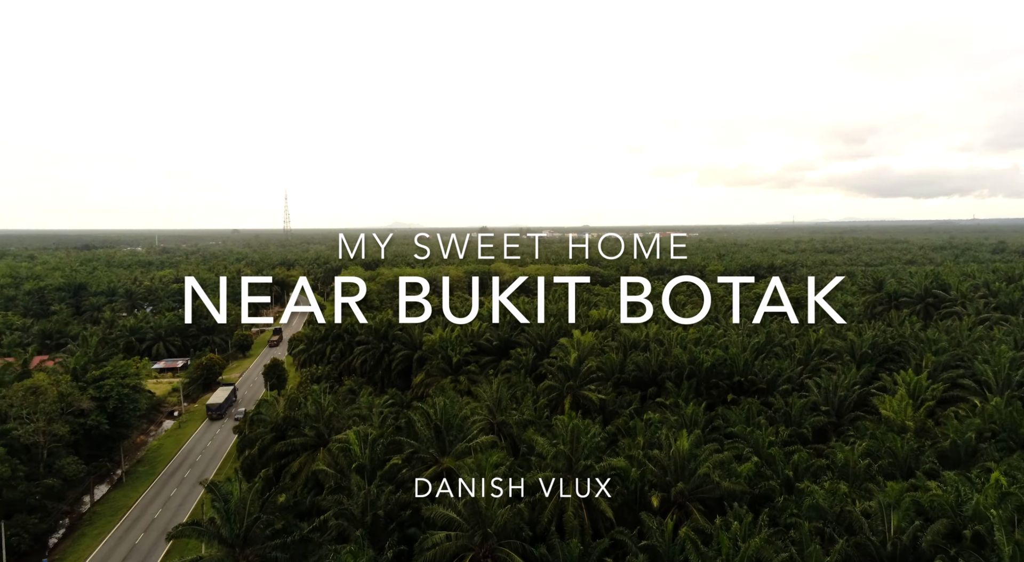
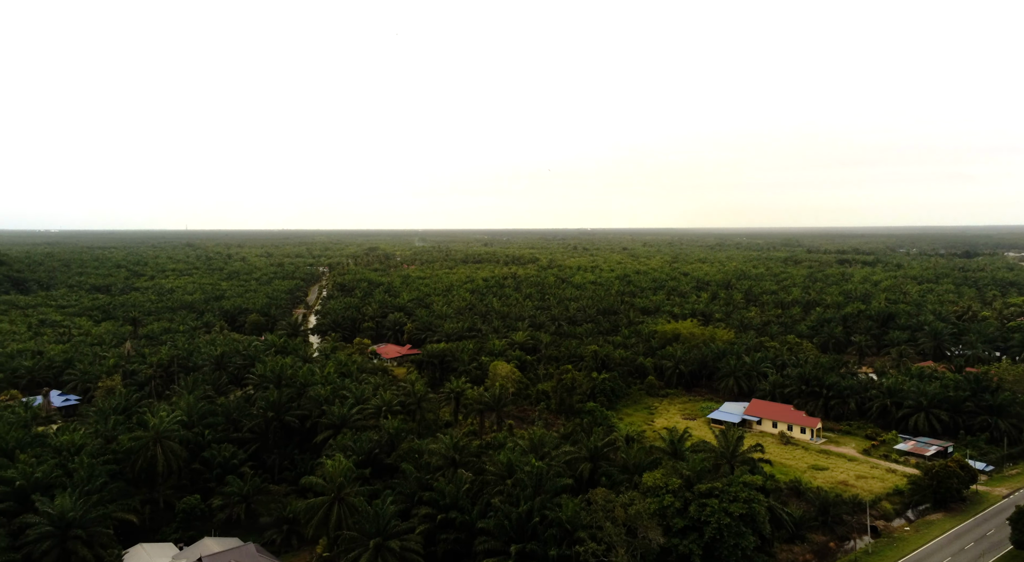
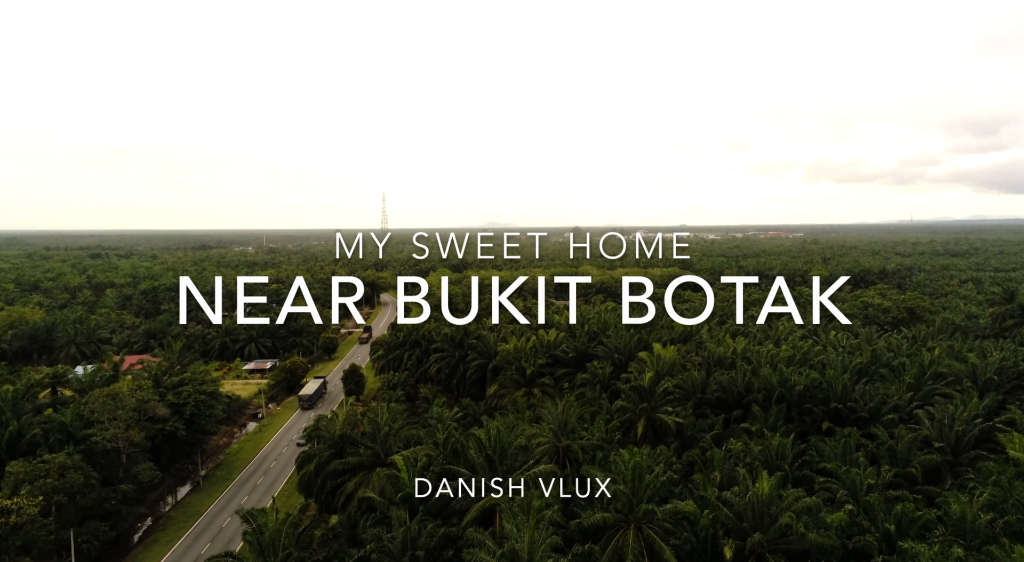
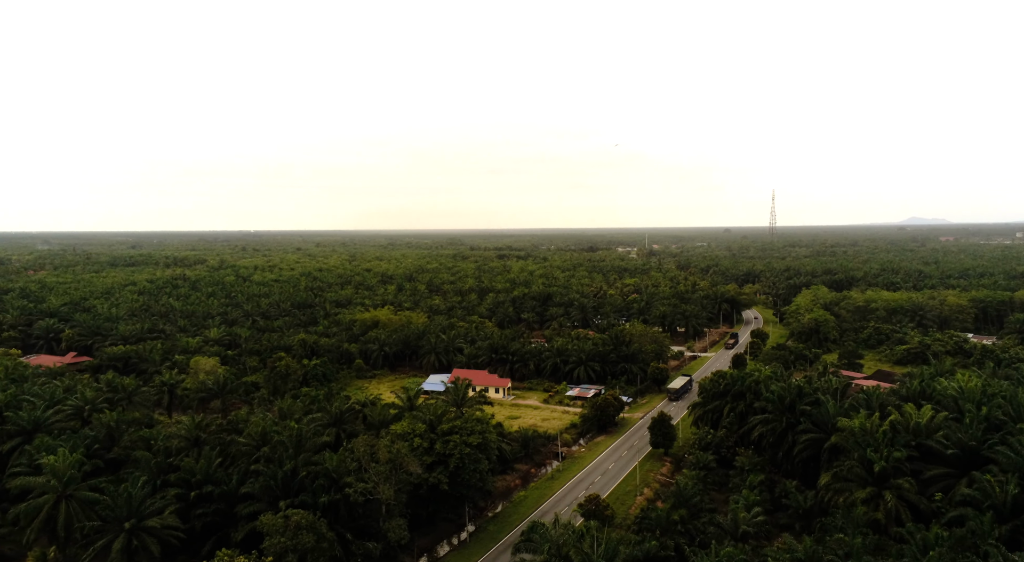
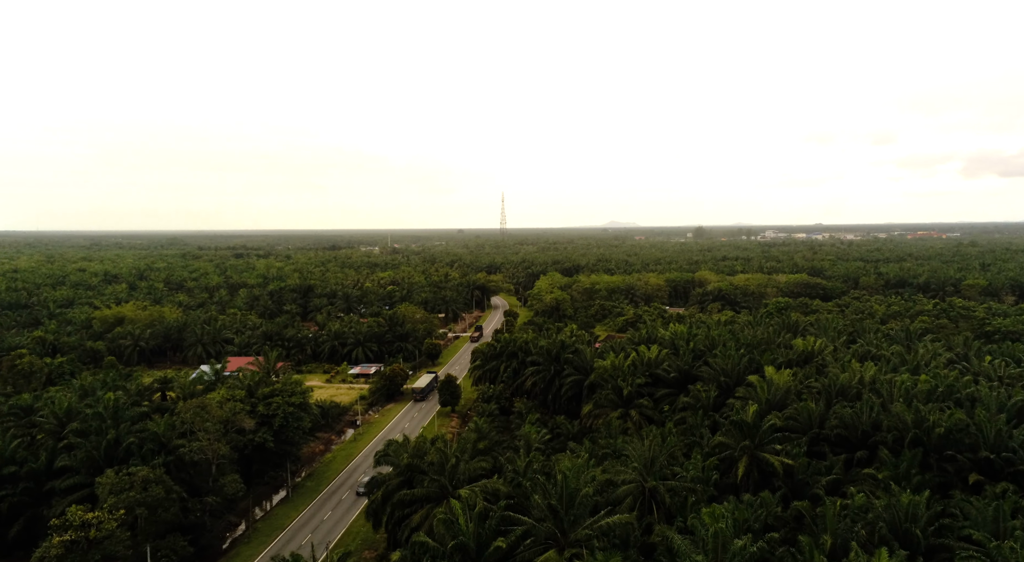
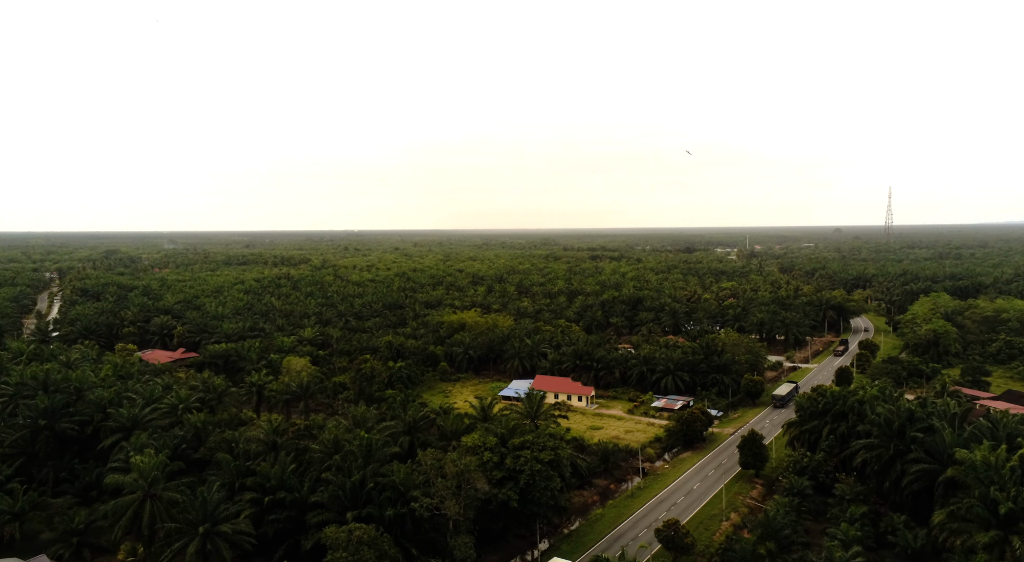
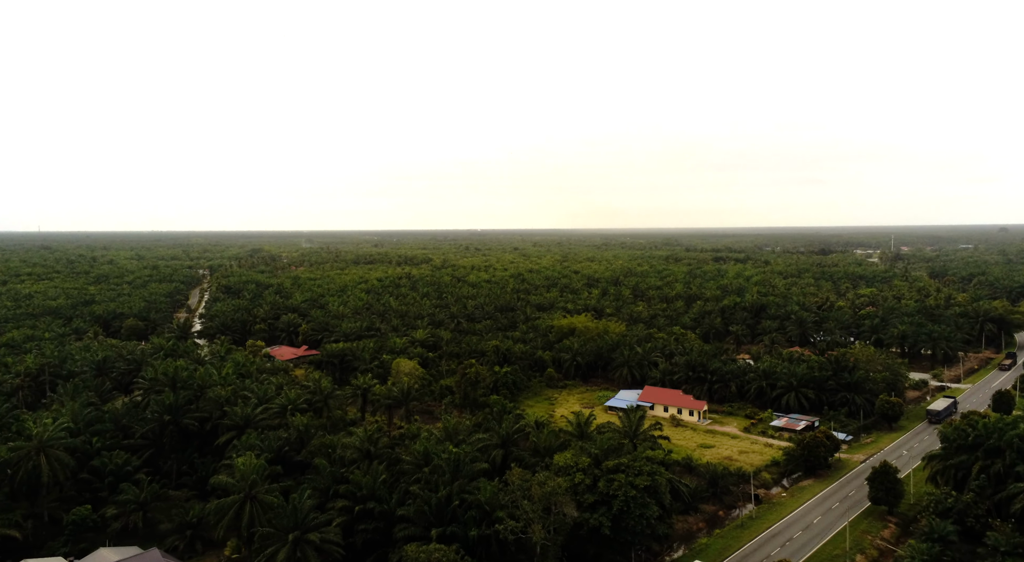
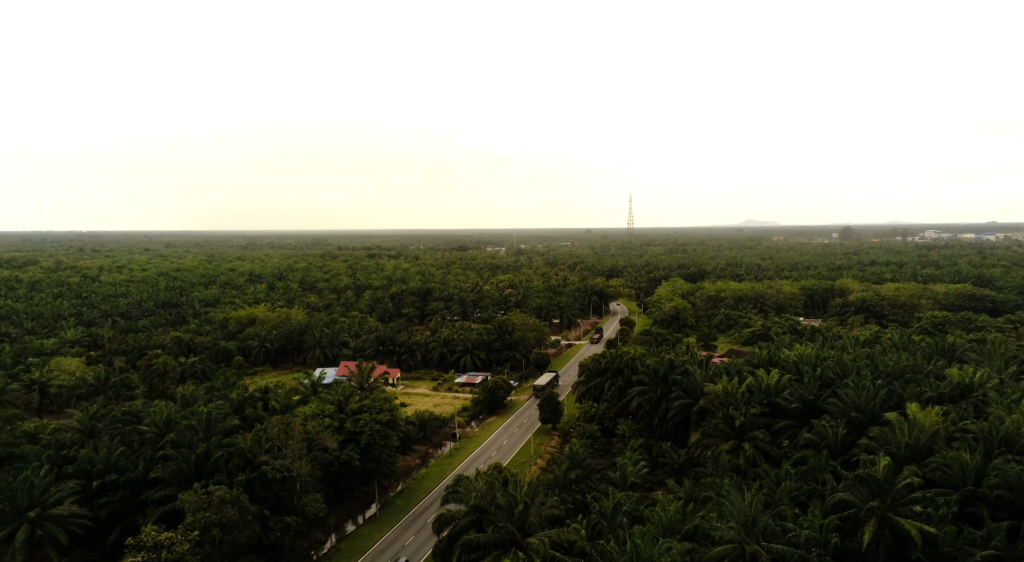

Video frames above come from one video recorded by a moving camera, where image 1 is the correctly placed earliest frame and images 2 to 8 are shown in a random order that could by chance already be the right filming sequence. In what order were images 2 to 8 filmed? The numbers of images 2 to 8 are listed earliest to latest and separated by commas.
3, 5, 8, 4, 6, 7, 2
